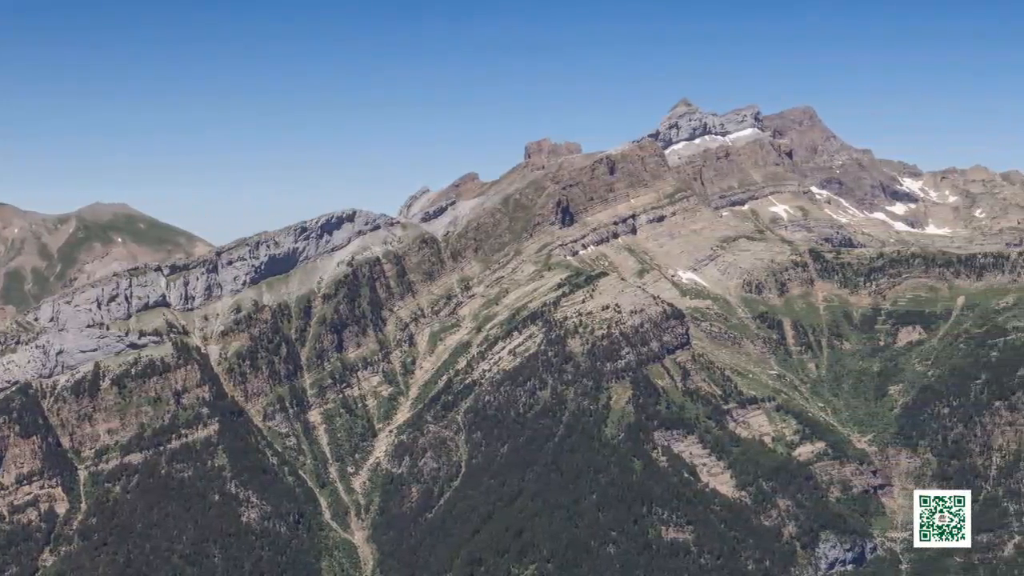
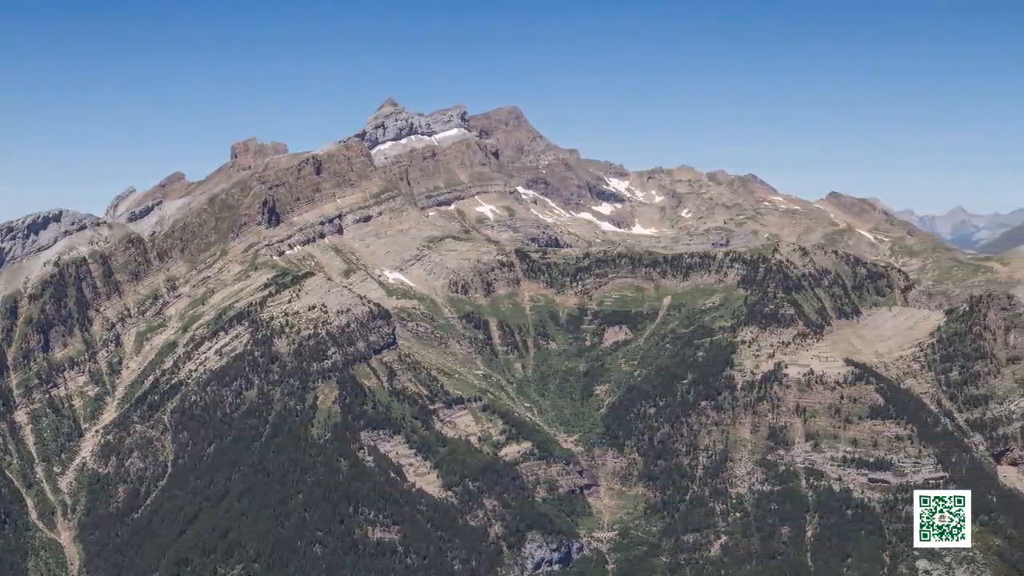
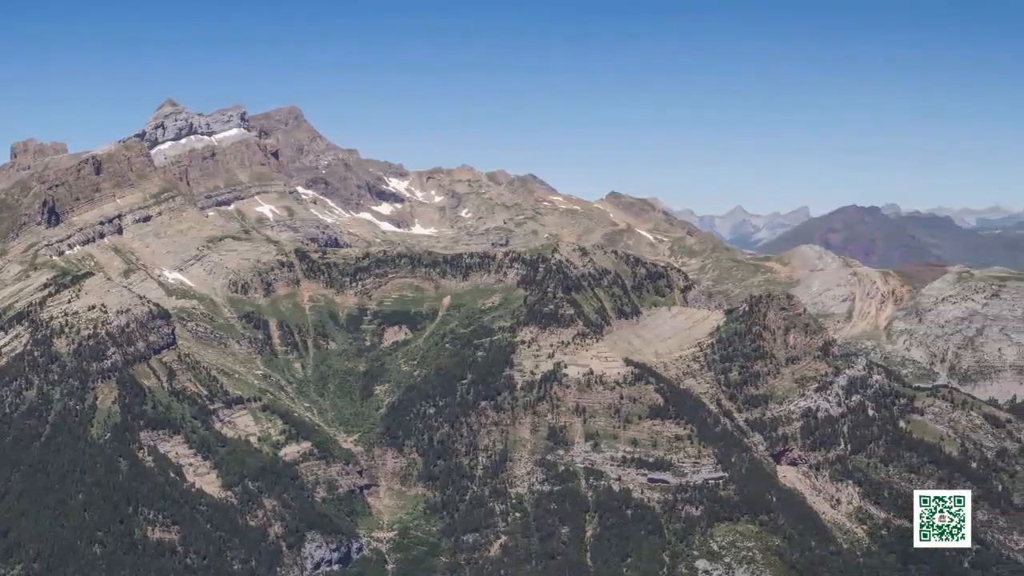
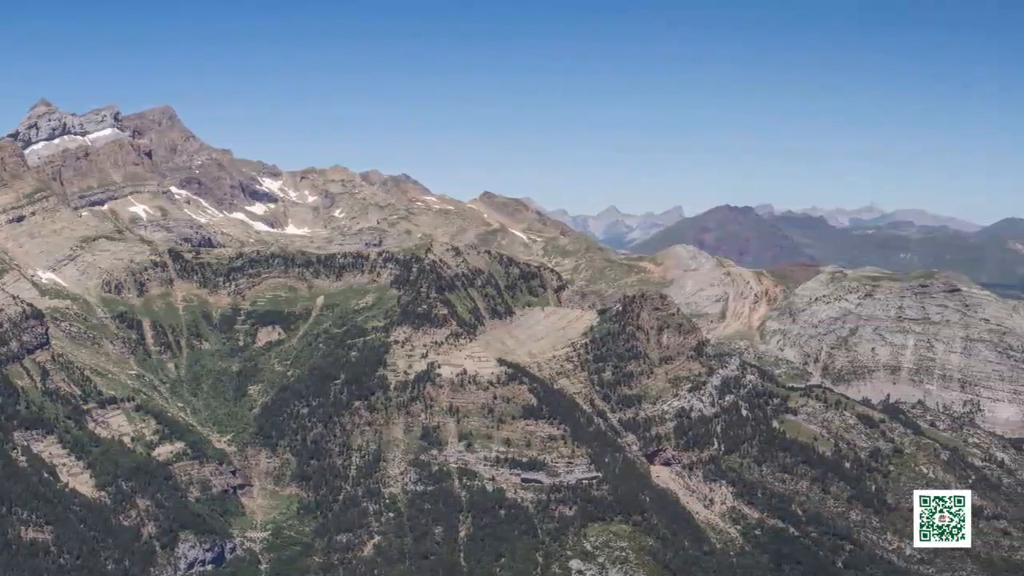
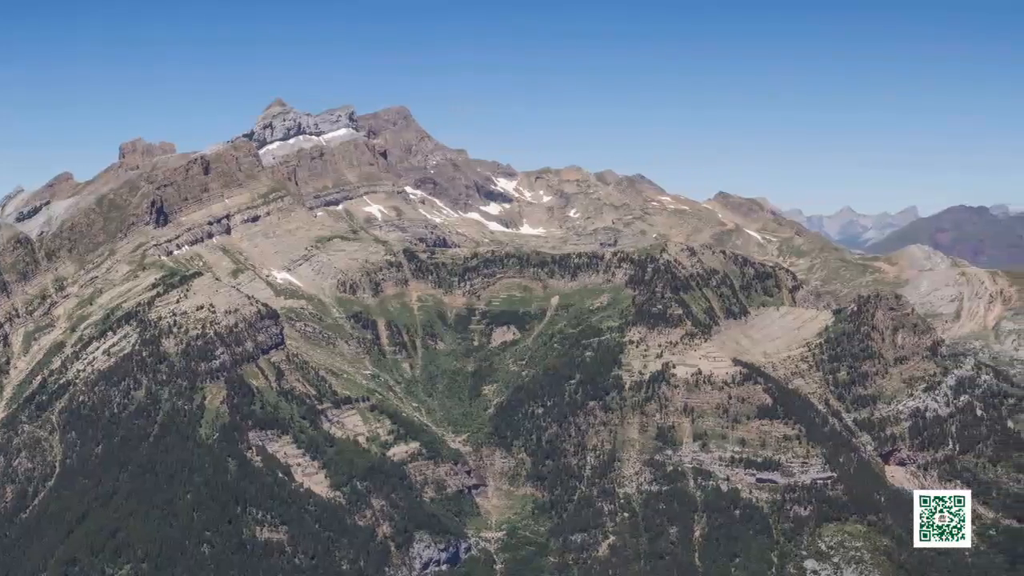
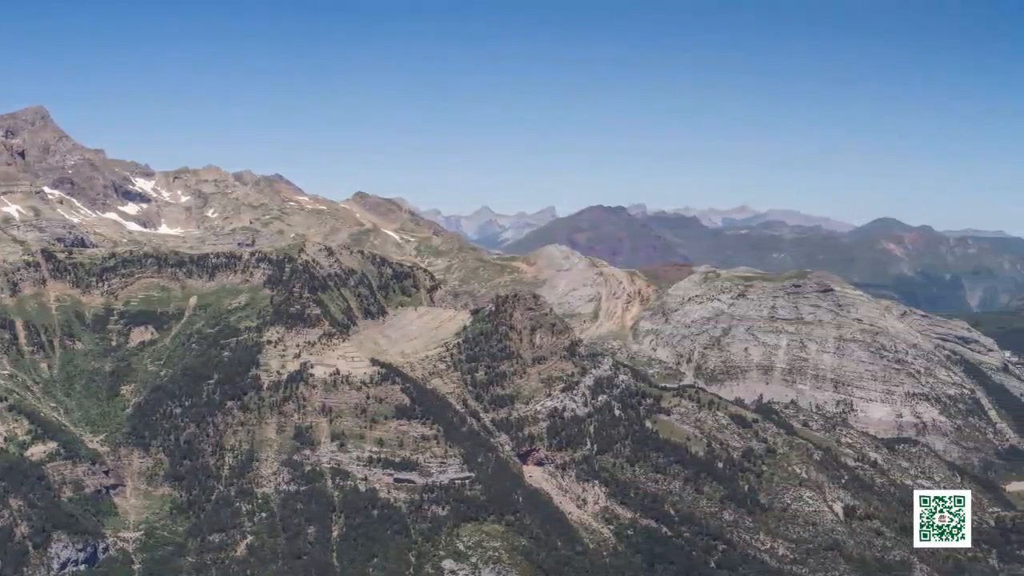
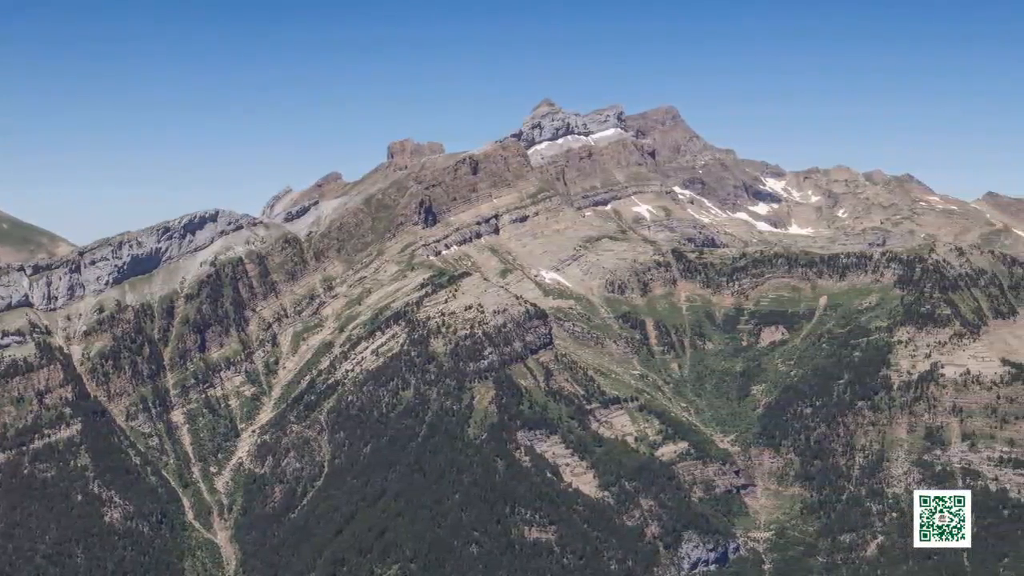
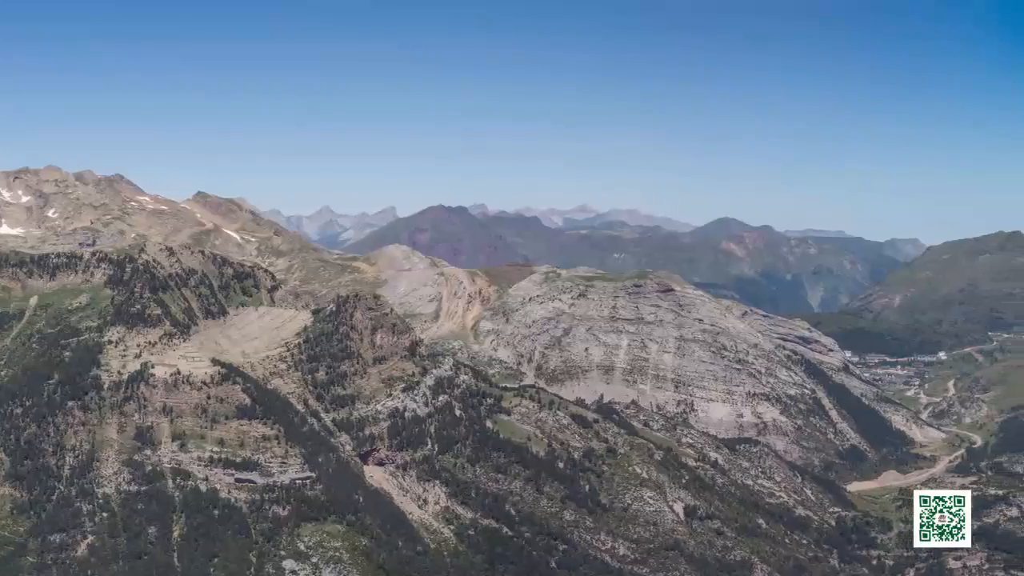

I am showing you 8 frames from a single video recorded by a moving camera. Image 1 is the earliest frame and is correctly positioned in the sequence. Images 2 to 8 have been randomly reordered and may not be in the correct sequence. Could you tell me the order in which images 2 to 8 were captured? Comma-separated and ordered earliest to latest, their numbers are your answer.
7, 2, 5, 3, 4, 6, 8
